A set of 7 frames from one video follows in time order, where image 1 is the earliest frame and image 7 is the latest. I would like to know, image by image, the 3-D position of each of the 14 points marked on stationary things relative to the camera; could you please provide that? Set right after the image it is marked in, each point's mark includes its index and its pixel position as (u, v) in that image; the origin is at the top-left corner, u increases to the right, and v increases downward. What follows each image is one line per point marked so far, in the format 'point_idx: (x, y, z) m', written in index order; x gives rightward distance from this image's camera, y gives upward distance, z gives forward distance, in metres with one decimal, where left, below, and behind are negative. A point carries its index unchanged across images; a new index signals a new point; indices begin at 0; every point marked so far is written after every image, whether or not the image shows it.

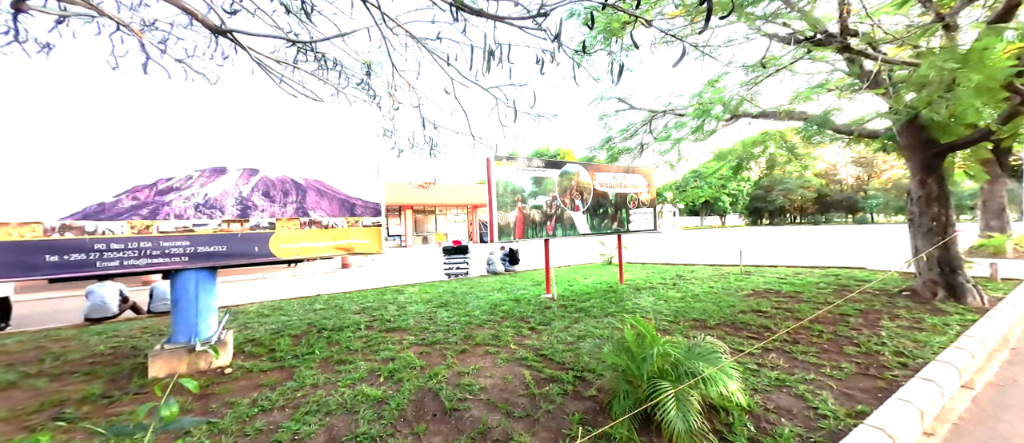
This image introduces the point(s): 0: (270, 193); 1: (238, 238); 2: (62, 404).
0: (-2.4, +0.3, +3.4) m
1: (-2.5, -0.1, +3.2) m
2: (-3.2, -1.3, +2.5) m
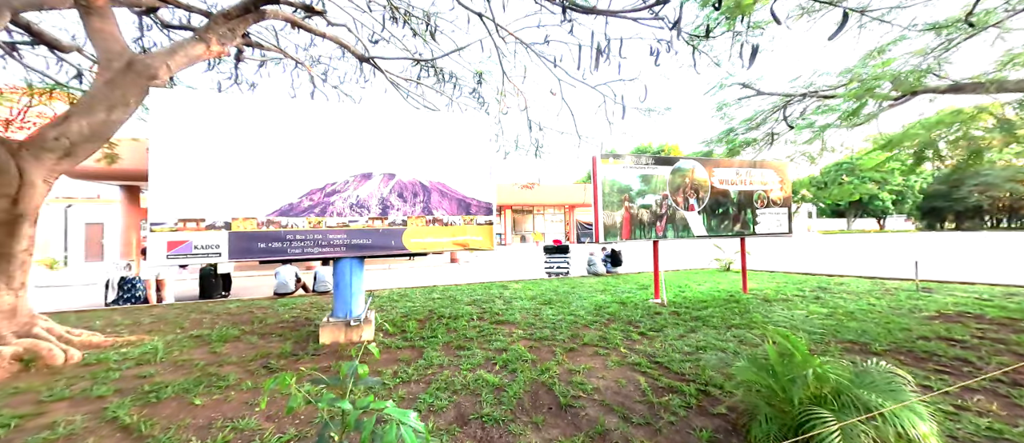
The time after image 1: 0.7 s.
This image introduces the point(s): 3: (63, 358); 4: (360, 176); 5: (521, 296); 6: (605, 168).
0: (-1.2, +0.3, +3.9) m
1: (-1.4, -0.1, +3.8) m
2: (-2.3, -1.2, +3.2) m
3: (-3.9, -1.2, +3.0) m
4: (-1.6, +0.5, +3.8) m
5: (+0.1, -1.2, +5.8) m
6: (+1.3, +0.7, +4.7) m
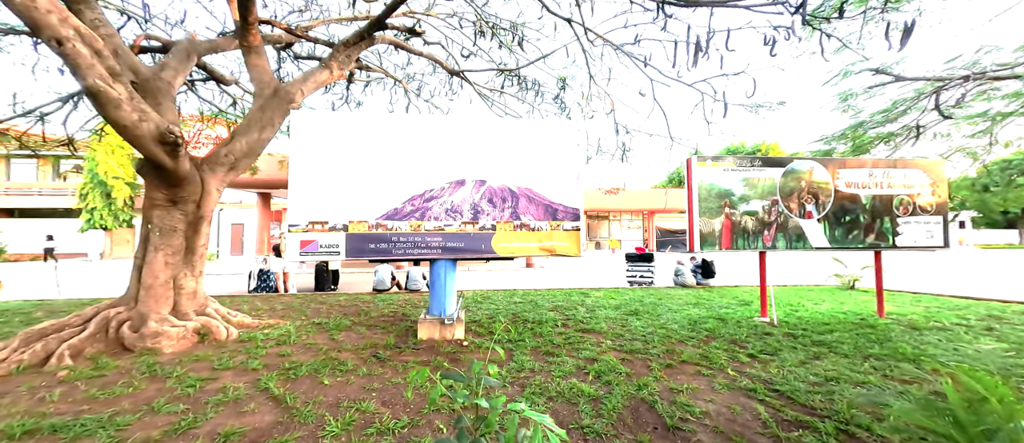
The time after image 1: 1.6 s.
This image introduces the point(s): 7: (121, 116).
0: (-0.2, +0.2, +4.0) m
1: (-0.5, -0.2, +4.0) m
2: (-1.4, -1.3, +3.6) m
3: (-3.1, -1.2, +3.7) m
4: (-0.7, +0.4, +4.0) m
5: (+1.5, -1.3, +5.6) m
6: (+2.4, +0.6, +4.4) m
7: (-3.3, +0.9, +2.9) m
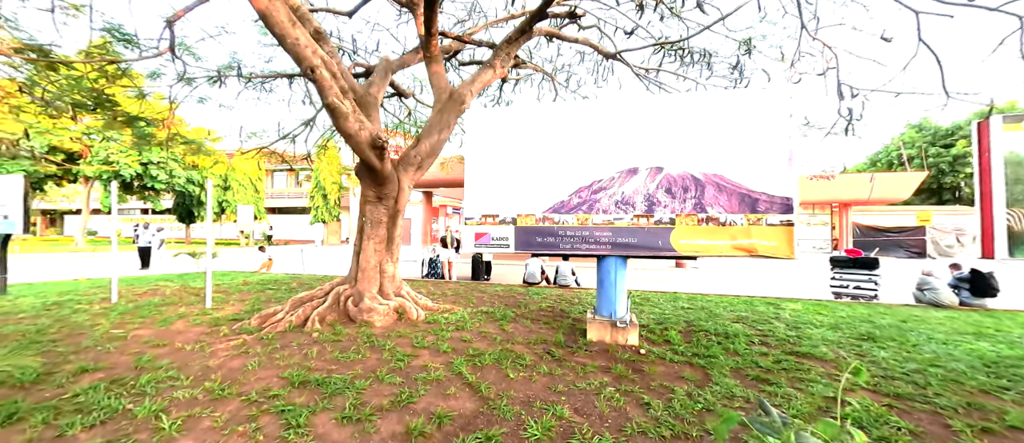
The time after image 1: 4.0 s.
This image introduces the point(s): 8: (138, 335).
0: (+1.6, +0.3, +3.5) m
1: (+1.3, -0.1, +3.5) m
2: (+0.3, -1.2, +3.5) m
3: (-1.2, -1.1, +4.2) m
4: (+1.2, +0.5, +3.6) m
5: (+3.7, -1.2, +4.3) m
6: (+4.1, +0.7, +2.9) m
7: (-1.7, +1.0, +3.5) m
8: (-3.9, -1.2, +3.7) m
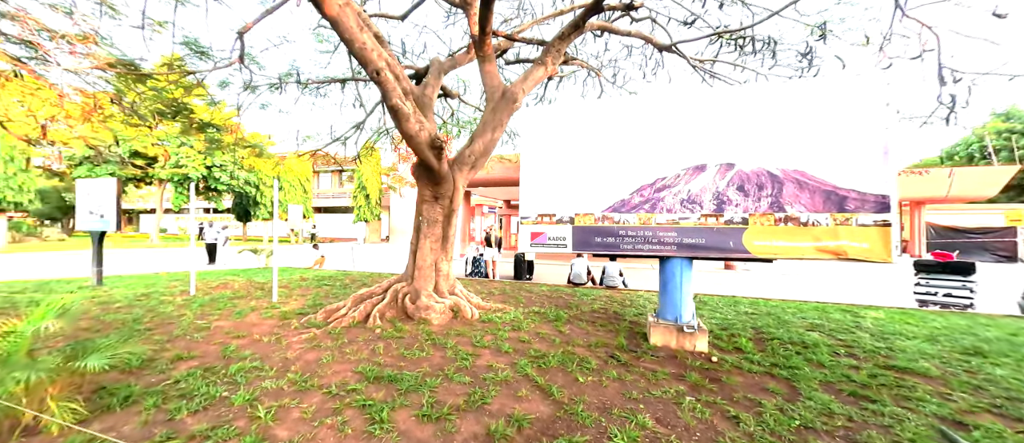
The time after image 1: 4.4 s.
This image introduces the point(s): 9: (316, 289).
0: (+2.2, +0.3, +3.3) m
1: (+1.9, -0.1, +3.3) m
2: (+0.9, -1.2, +3.4) m
3: (-0.5, -1.1, +4.3) m
4: (+1.8, +0.5, +3.4) m
5: (+4.4, -1.2, +3.9) m
6: (+4.7, +0.7, +2.4) m
7: (-1.1, +1.0, +3.6) m
8: (-3.3, -1.2, +4.0) m
9: (-3.5, -1.2, +6.3) m
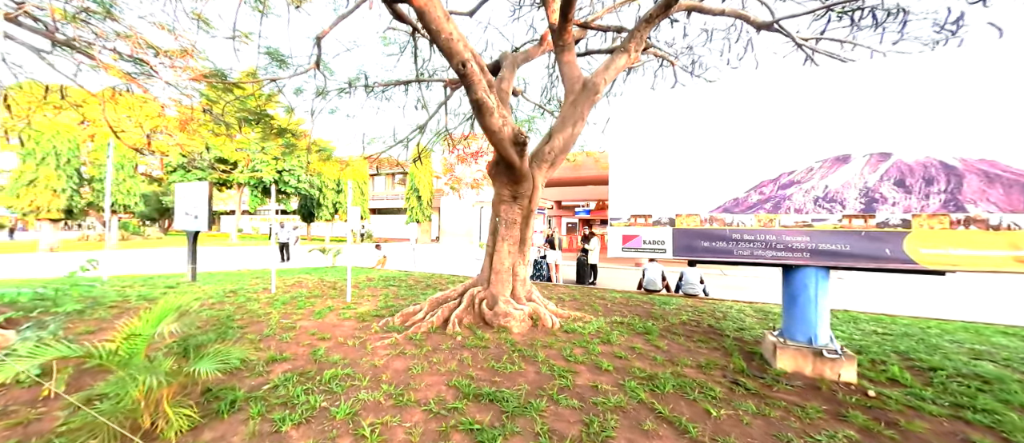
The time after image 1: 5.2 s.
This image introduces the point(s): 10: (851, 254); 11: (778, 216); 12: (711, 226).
0: (+3.0, +0.3, +2.7) m
1: (+2.7, -0.1, +2.7) m
2: (+1.8, -1.2, +2.9) m
3: (+0.4, -1.1, +4.0) m
4: (+2.6, +0.5, +2.9) m
5: (+5.2, -1.3, +3.1) m
6: (+5.4, +0.7, +1.5) m
7: (-0.2, +1.0, +3.4) m
8: (-2.4, -1.2, +4.0) m
9: (-2.3, -1.2, +6.3) m
10: (+2.7, -0.3, +2.8) m
11: (+2.3, 0.0, +3.0) m
12: (+1.8, 0.0, +3.2) m
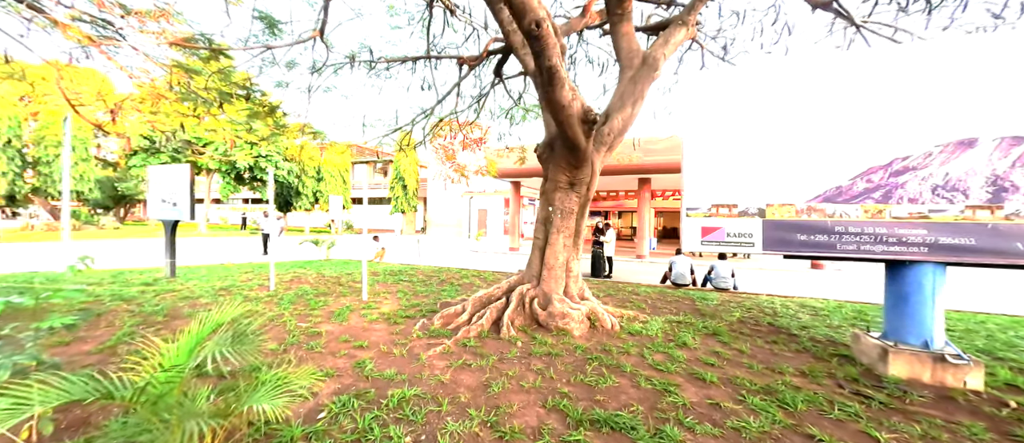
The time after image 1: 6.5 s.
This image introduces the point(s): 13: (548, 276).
0: (+3.6, +0.4, +2.4) m
1: (+3.4, -0.1, +2.5) m
2: (+2.4, -1.2, +2.6) m
3: (+1.0, -1.0, +3.6) m
4: (+3.3, +0.6, +2.6) m
5: (+5.9, -1.2, +3.0) m
6: (+6.1, +0.7, +1.4) m
7: (+0.4, +1.0, +2.9) m
8: (-1.8, -1.1, +3.4) m
9: (-1.9, -1.0, +5.8) m
10: (+3.3, -0.2, +2.5) m
11: (+2.9, +0.1, +2.7) m
12: (+2.4, 0.0, +2.9) m
13: (+0.4, -0.6, +3.6) m
